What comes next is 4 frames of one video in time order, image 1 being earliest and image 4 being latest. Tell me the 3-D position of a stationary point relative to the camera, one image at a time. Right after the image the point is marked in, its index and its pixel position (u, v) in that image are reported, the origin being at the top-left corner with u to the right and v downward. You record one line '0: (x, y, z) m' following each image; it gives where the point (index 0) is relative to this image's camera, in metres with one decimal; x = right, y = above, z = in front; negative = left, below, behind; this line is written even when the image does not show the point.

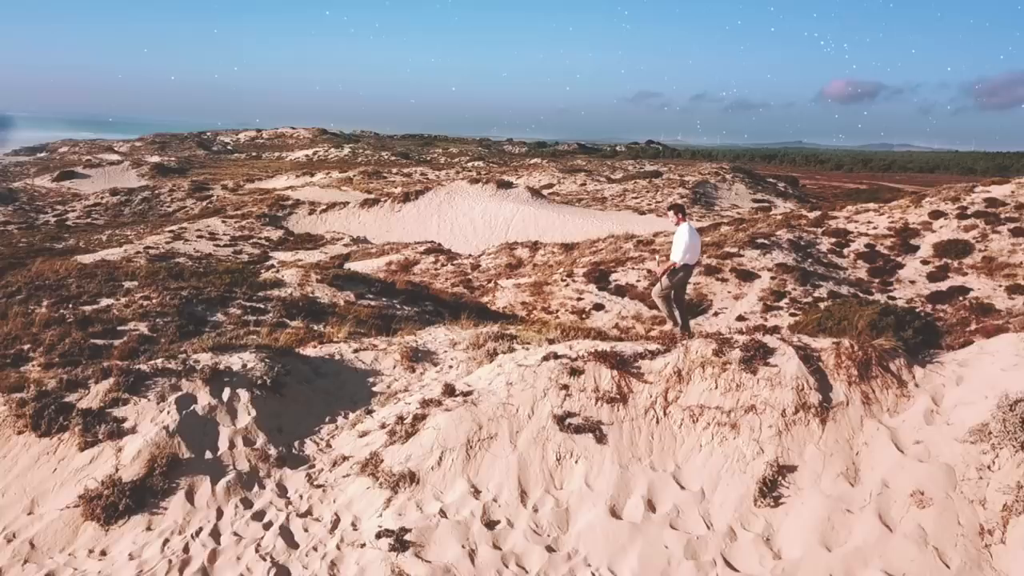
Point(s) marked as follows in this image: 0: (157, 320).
0: (-7.3, -0.7, +11.9) m
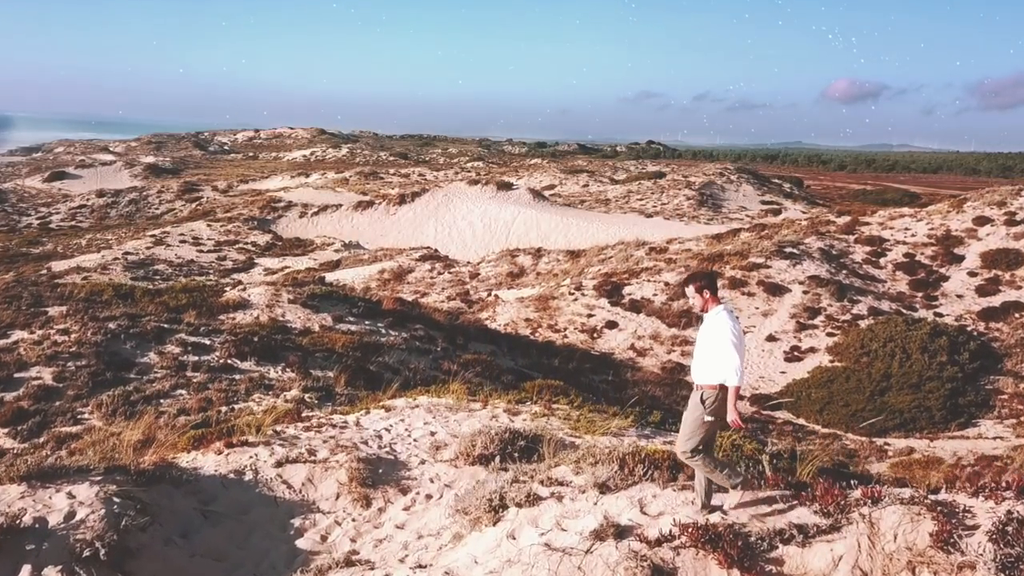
0: (-7.2, -1.2, +9.4) m
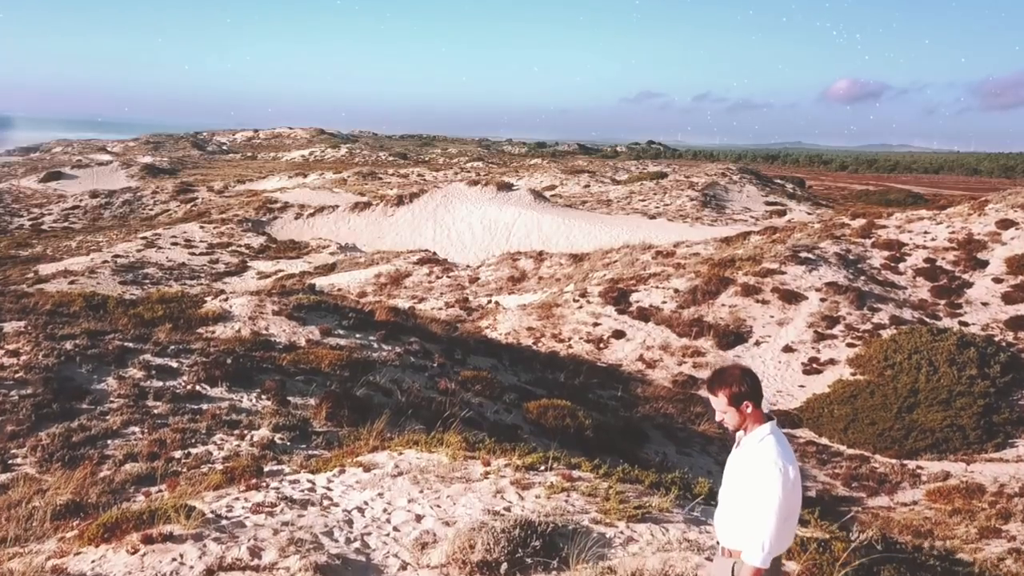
0: (-7.1, -1.5, +8.3) m
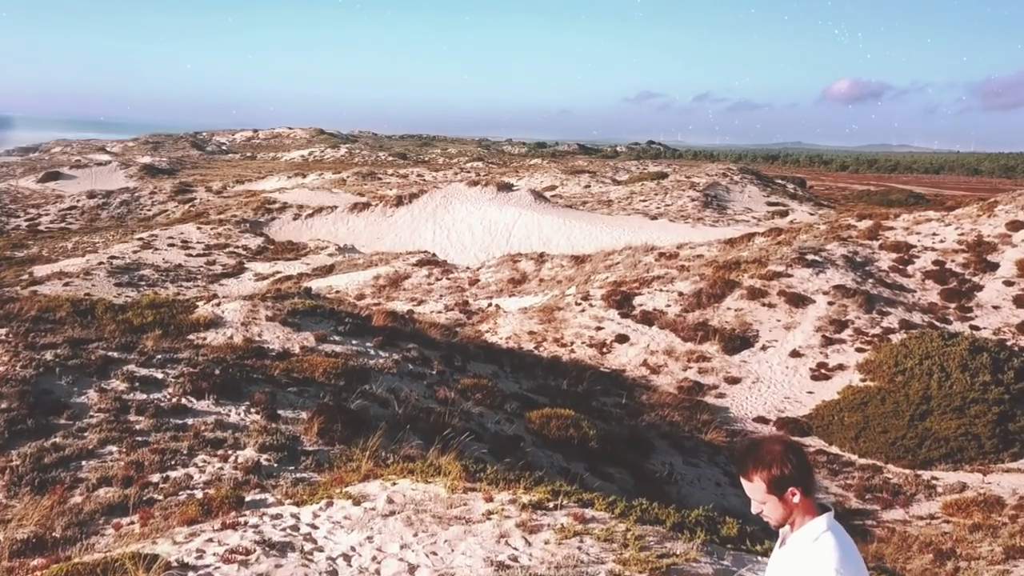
0: (-7.1, -1.6, +7.8) m
